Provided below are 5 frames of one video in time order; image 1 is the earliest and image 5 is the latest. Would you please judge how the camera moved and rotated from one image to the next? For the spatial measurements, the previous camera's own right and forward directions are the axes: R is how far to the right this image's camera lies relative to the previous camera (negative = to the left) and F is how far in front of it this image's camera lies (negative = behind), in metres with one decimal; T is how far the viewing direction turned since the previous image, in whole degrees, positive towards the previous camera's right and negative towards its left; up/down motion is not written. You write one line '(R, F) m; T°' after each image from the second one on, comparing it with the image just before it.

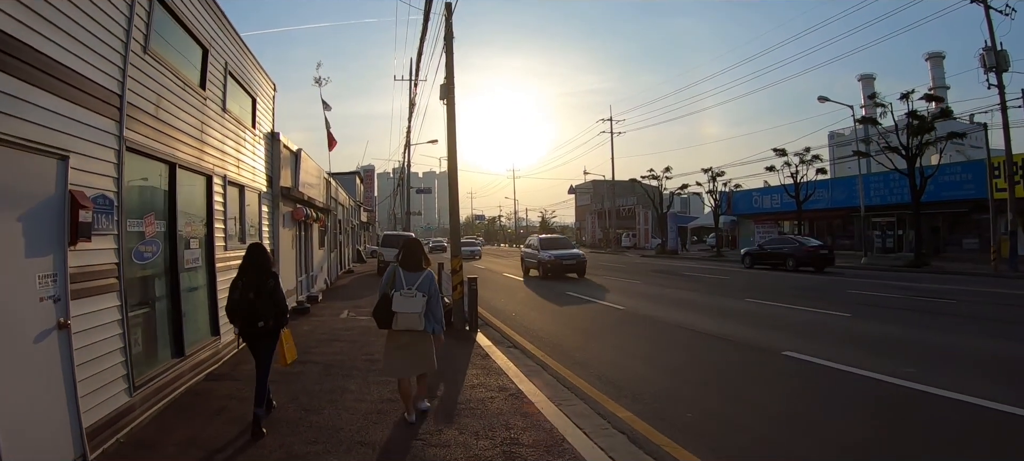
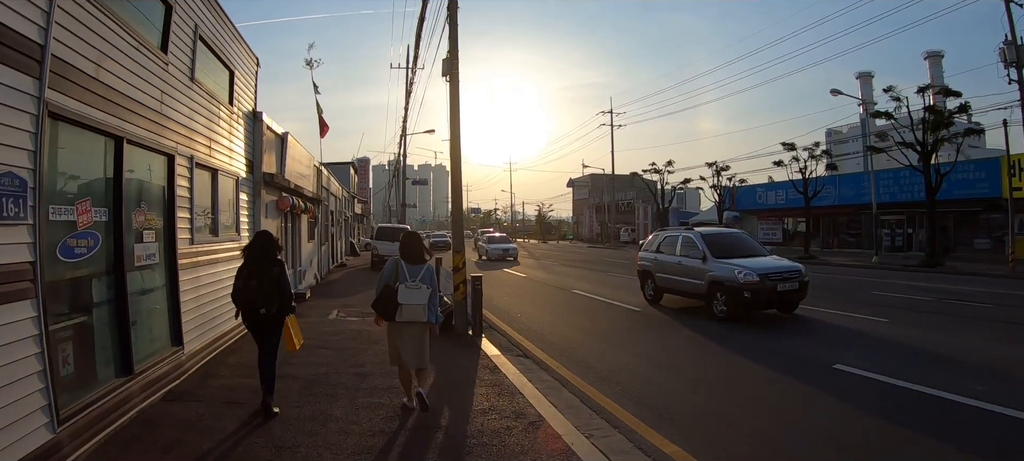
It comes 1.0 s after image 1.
(-0.3, +1.1) m; +1°
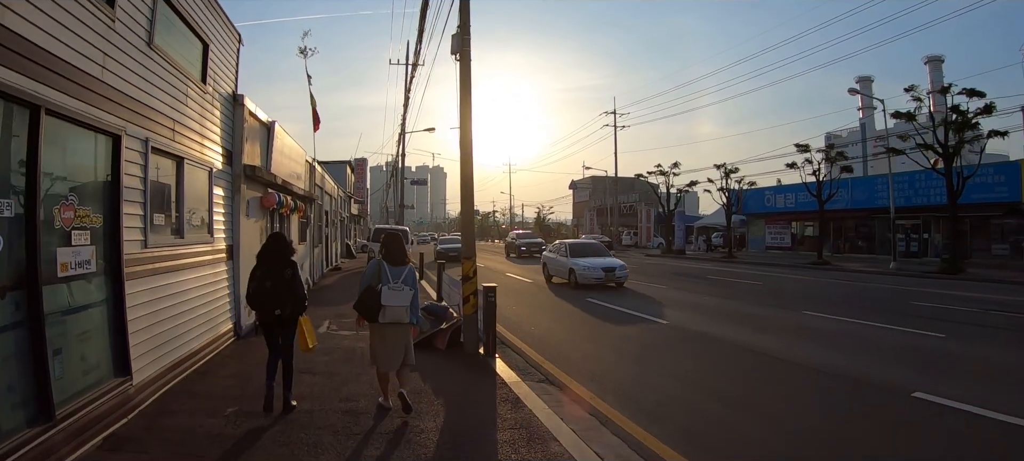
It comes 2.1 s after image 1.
(-0.3, +1.3) m; 0°
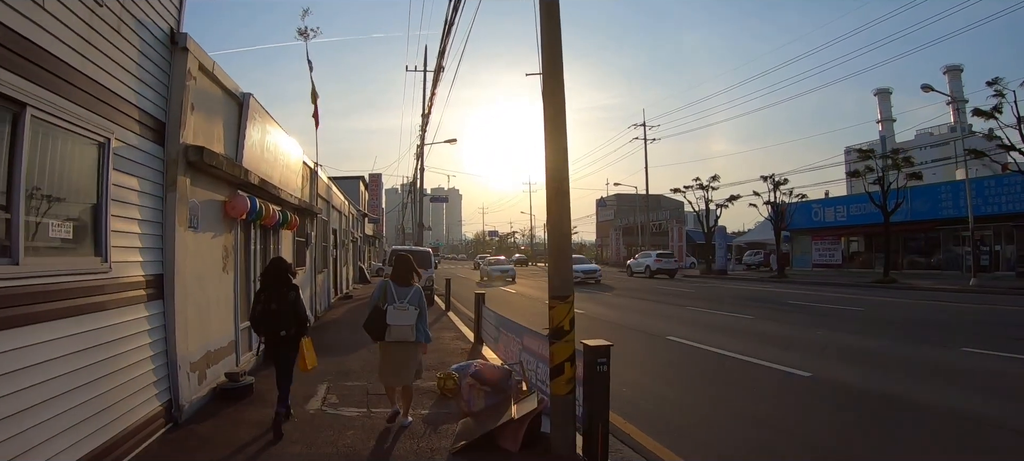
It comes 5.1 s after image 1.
(-0.8, +3.2) m; -1°
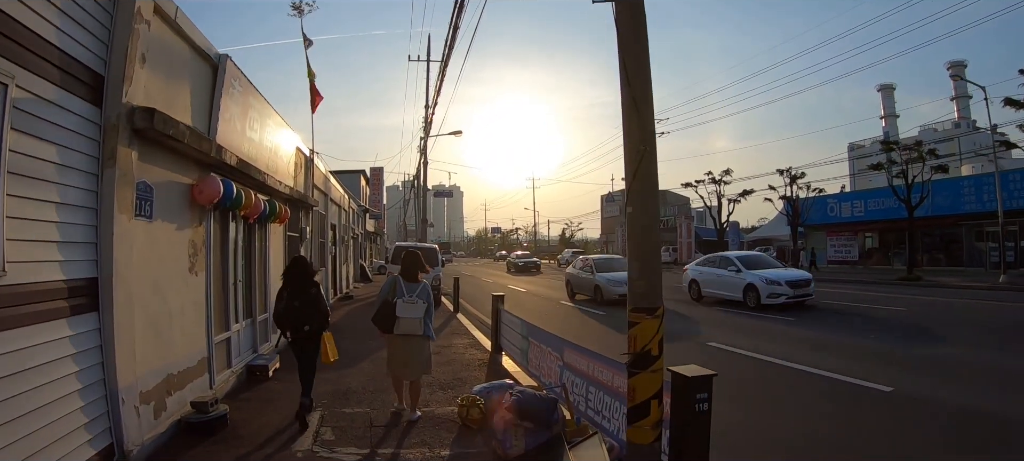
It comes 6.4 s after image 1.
(-0.3, +1.2) m; 0°
